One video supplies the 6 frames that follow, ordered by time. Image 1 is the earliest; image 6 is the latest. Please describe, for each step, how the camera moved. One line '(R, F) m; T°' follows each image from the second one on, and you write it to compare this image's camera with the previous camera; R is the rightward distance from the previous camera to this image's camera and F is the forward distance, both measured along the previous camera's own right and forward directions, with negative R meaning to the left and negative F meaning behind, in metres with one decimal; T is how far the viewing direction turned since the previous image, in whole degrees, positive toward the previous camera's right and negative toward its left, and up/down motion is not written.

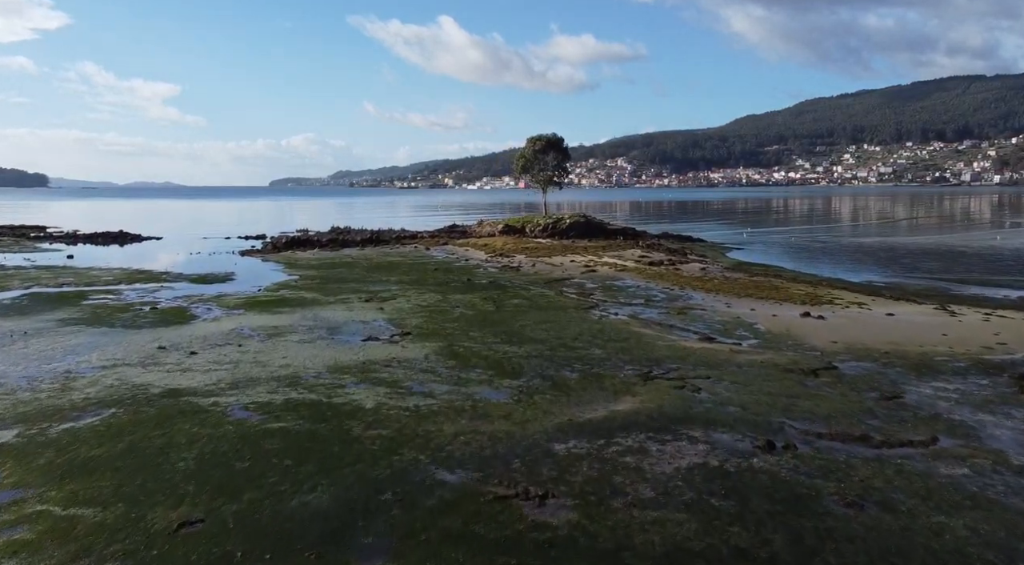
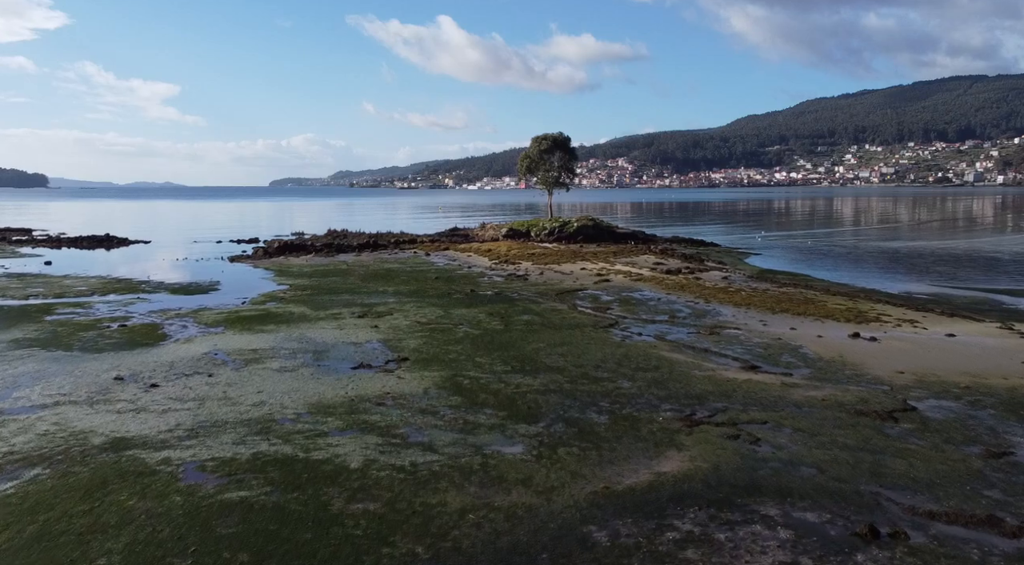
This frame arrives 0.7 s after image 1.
(-0.3, +2.6) m; 0°
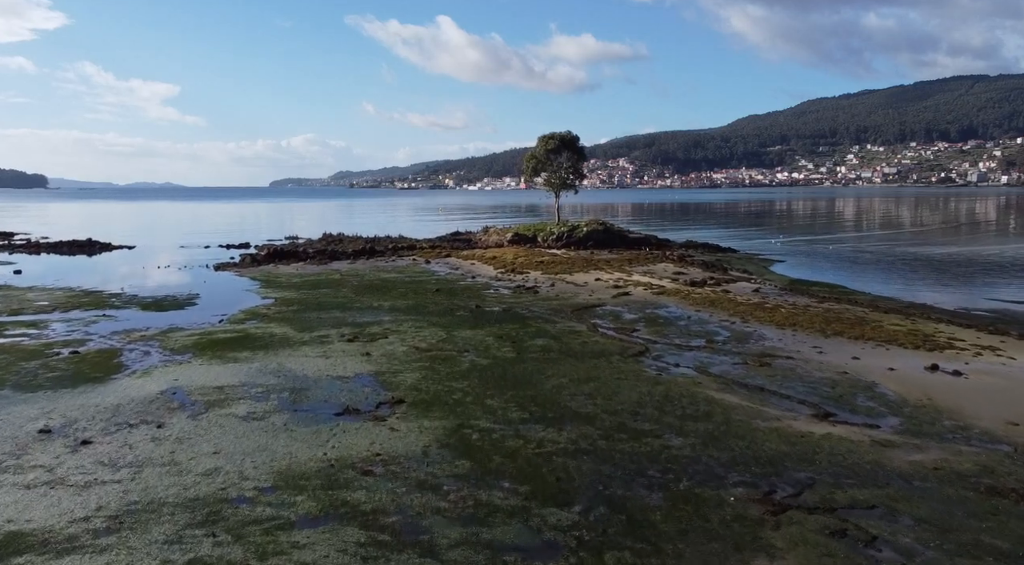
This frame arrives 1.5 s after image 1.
(-0.3, +3.1) m; 0°
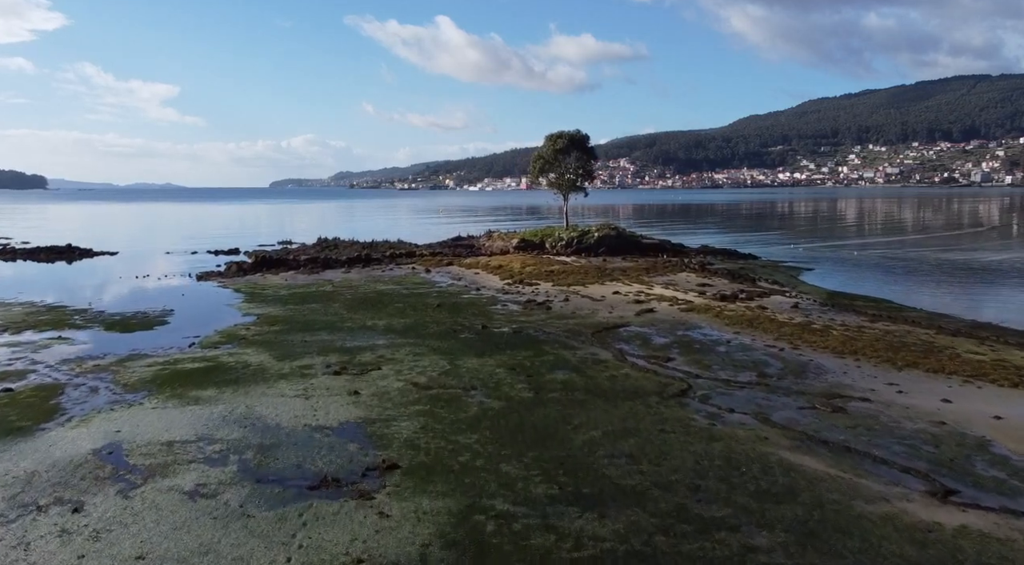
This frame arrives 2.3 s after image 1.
(-0.4, +3.2) m; 0°
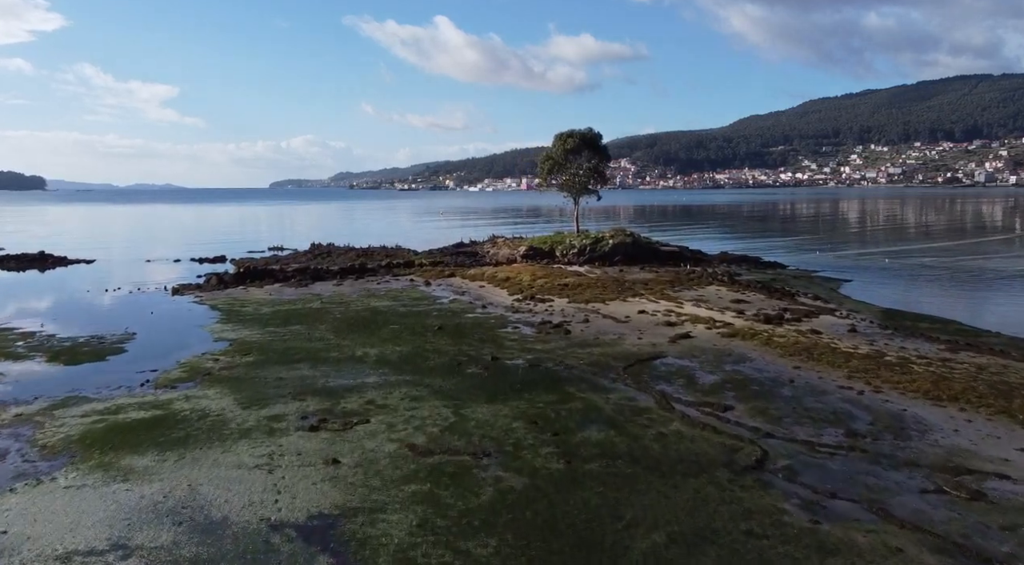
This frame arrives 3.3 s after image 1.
(-0.4, +3.7) m; 0°
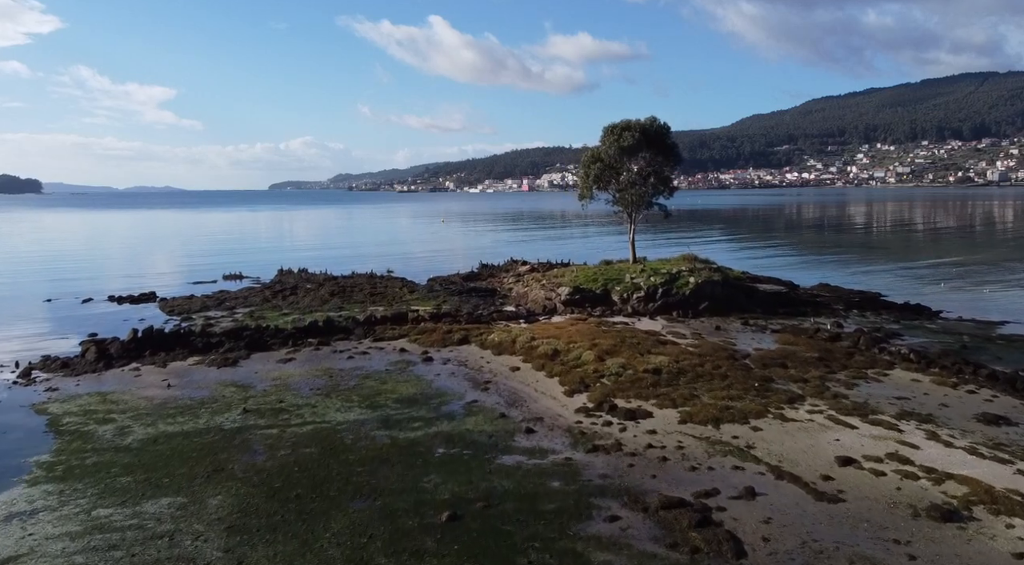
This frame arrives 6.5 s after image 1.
(-1.5, +13.1) m; 0°
